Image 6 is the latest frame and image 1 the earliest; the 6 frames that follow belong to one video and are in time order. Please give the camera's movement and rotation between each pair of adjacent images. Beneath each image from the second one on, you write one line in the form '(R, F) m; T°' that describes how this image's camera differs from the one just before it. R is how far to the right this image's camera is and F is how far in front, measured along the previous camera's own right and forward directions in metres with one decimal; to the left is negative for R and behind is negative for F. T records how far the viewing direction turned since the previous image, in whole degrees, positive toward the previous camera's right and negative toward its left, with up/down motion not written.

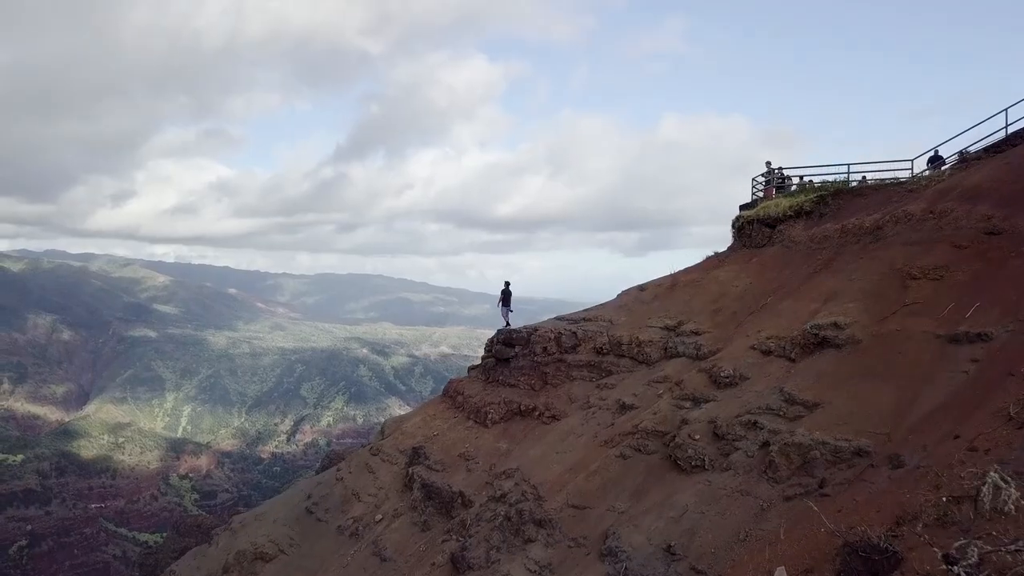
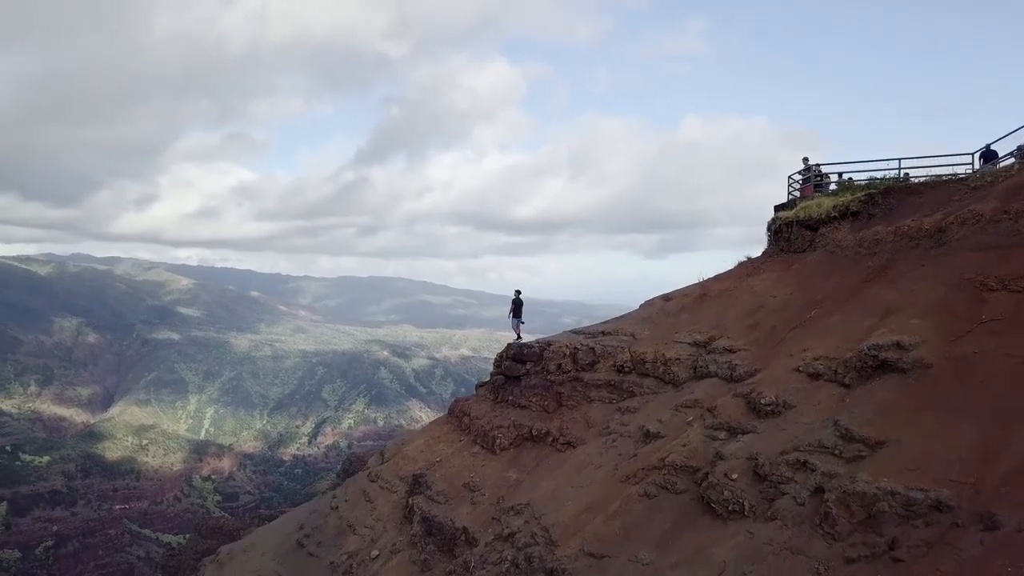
(+0.1, +0.4) m; -2°
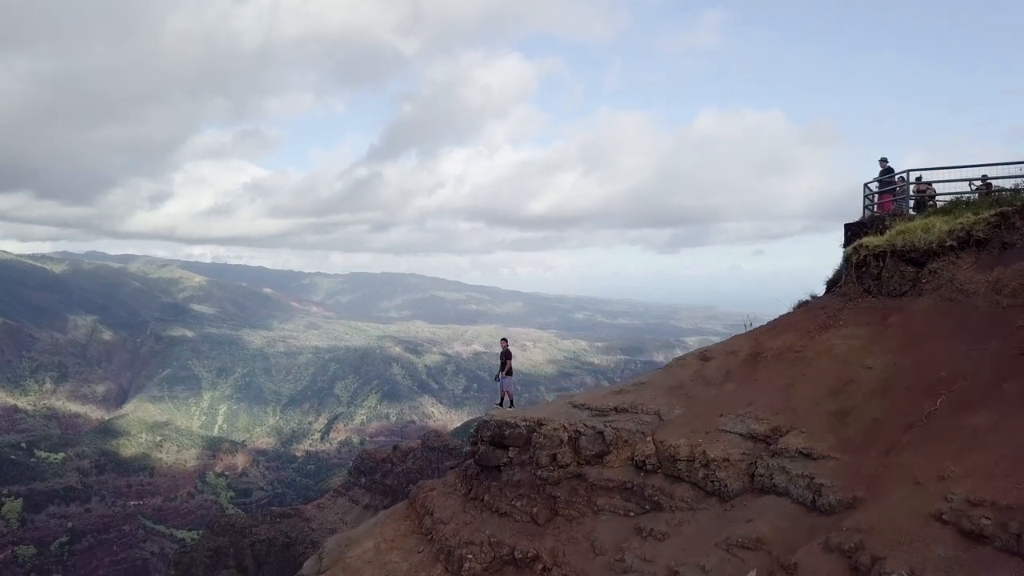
(+0.2, +1.2) m; -1°
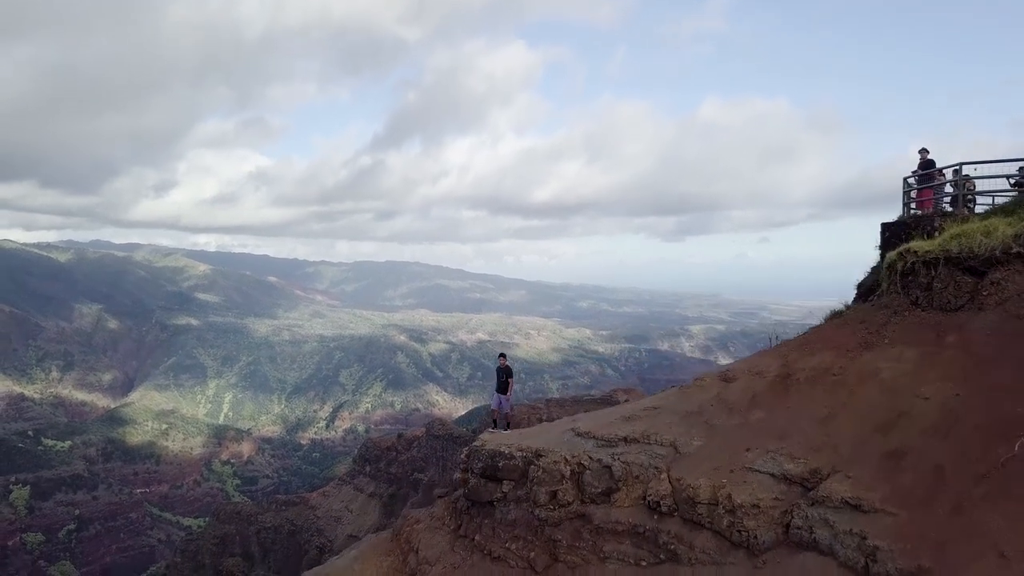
(0.0, +0.4) m; 0°
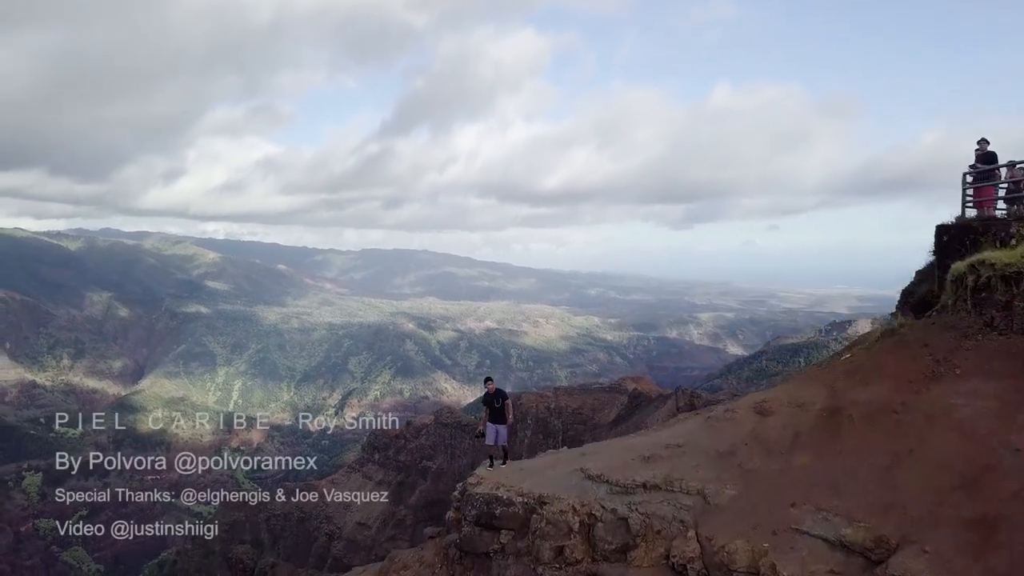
(+0.1, +0.6) m; -1°
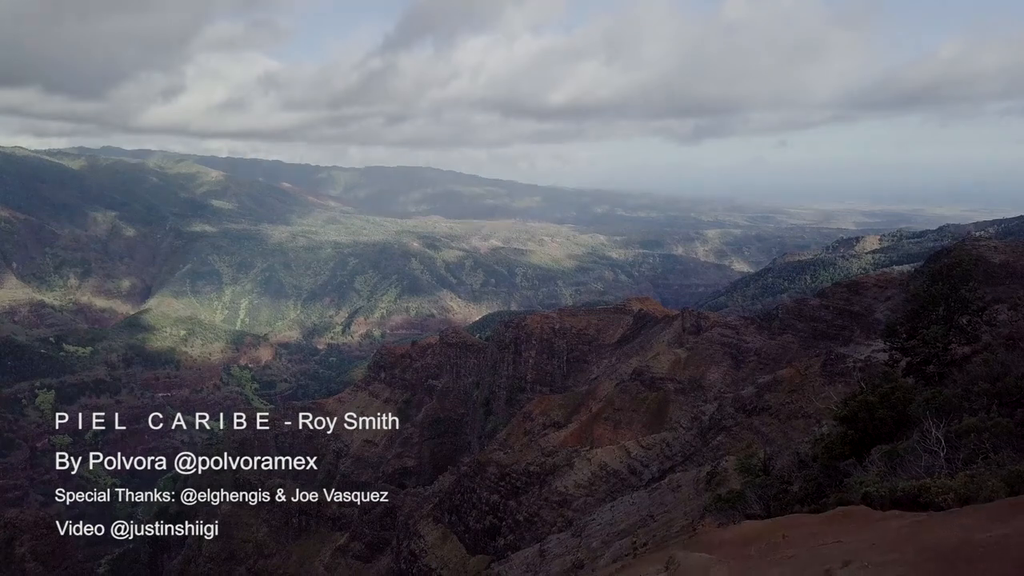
(+0.2, +2.0) m; -1°
